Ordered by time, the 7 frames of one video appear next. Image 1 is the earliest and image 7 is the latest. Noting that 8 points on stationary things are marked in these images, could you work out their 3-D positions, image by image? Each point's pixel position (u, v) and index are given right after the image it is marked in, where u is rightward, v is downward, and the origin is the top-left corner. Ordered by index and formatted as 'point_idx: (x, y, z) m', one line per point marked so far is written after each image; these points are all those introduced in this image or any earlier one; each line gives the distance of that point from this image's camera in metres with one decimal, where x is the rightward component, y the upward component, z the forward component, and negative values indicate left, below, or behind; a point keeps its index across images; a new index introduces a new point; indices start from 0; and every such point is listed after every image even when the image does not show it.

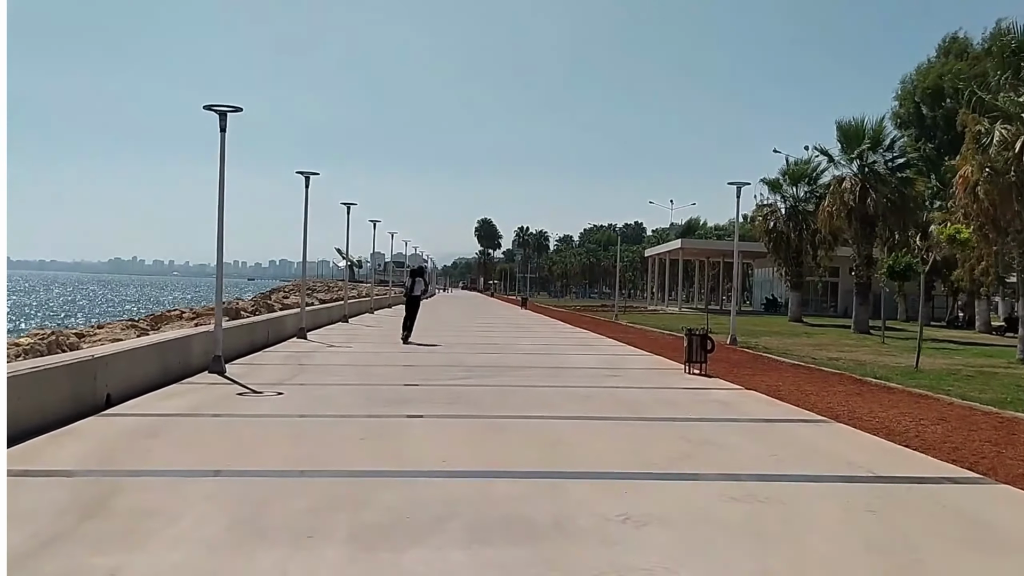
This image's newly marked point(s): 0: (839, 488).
0: (+2.8, -1.7, +7.7) m
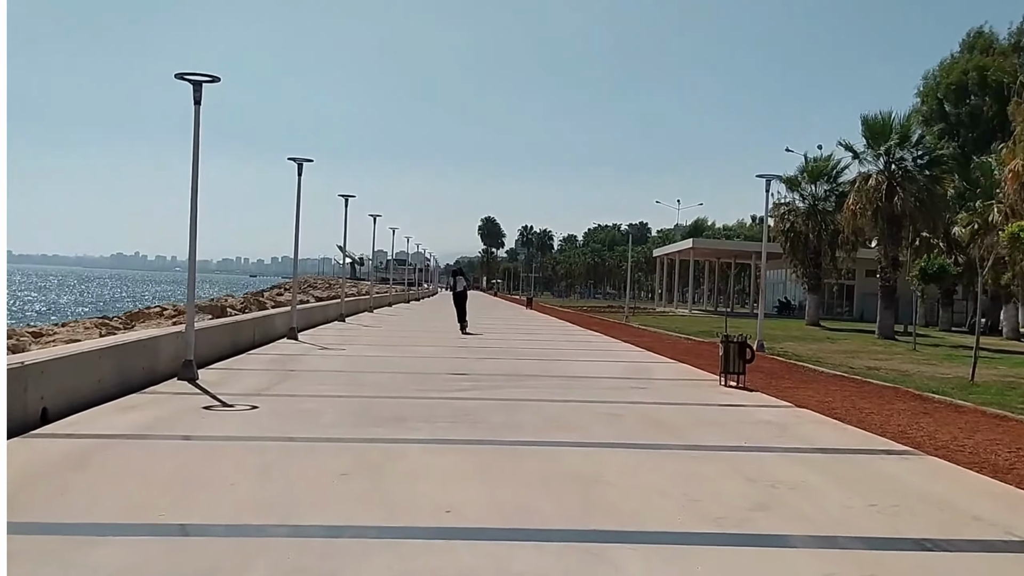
0: (+3.0, -1.7, +5.6) m
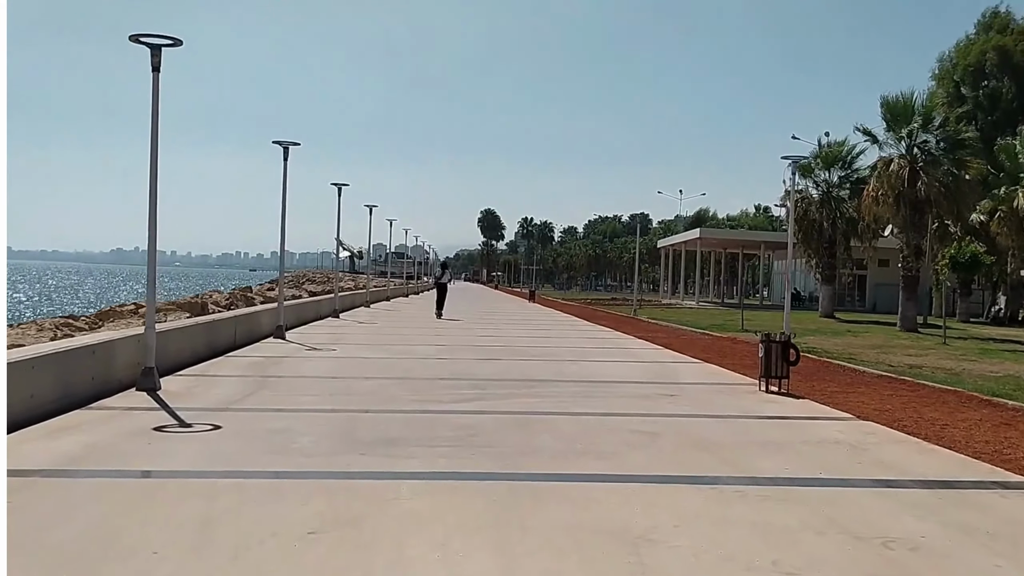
0: (+3.1, -1.7, +3.7) m
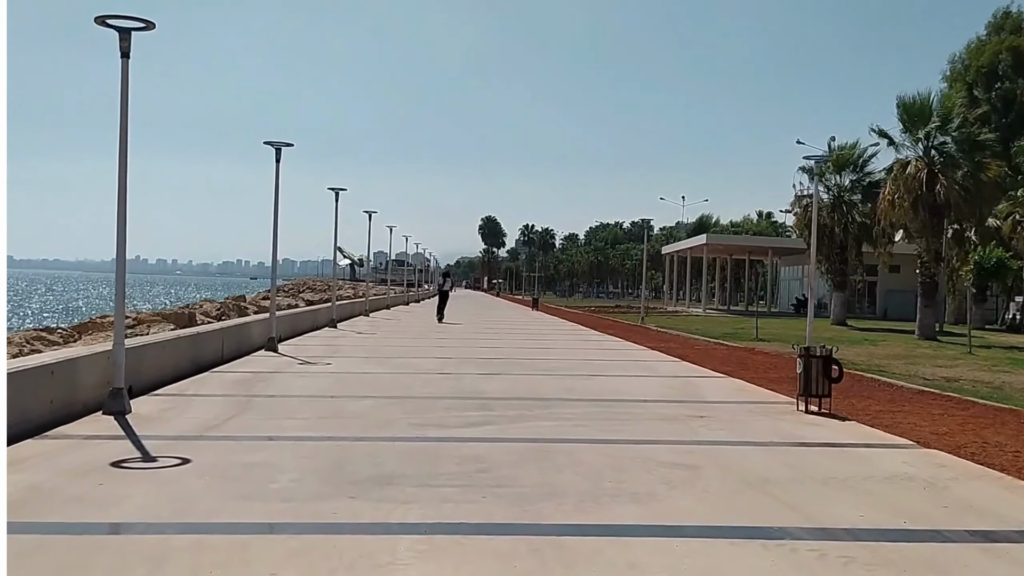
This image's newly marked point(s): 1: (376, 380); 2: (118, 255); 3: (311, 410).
0: (+3.3, -1.7, +2.4) m
1: (-2.3, -1.5, +15.0) m
2: (-4.8, +0.4, +10.9) m
3: (-2.6, -1.6, +11.5) m
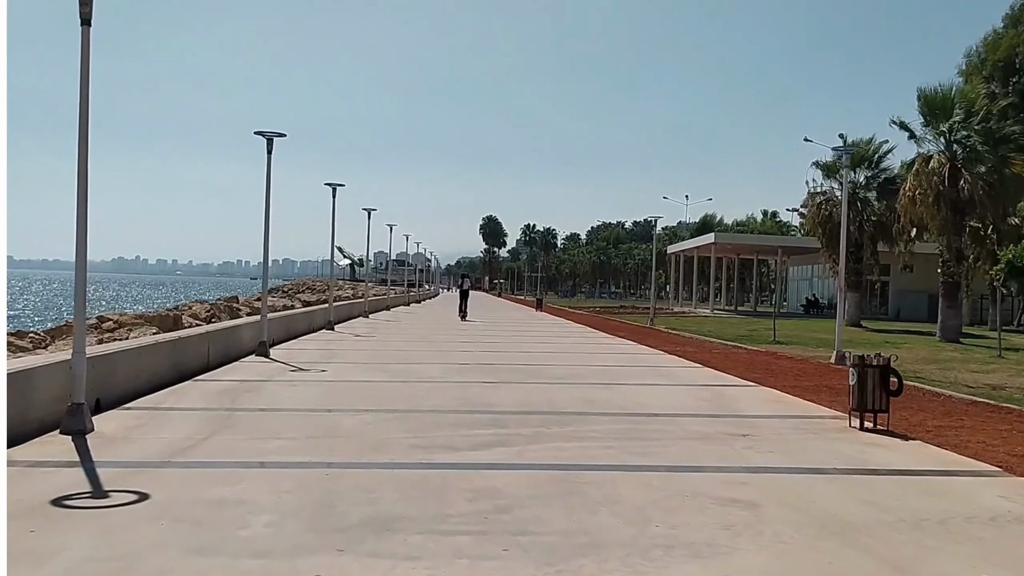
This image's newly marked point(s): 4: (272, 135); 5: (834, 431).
0: (+3.4, -1.7, +1.1) m
1: (-2.1, -1.5, +13.6) m
2: (-4.6, +0.4, +9.5) m
3: (-2.4, -1.6, +10.1) m
4: (-5.1, +3.3, +19.1) m
5: (+3.7, -1.6, +10.4) m
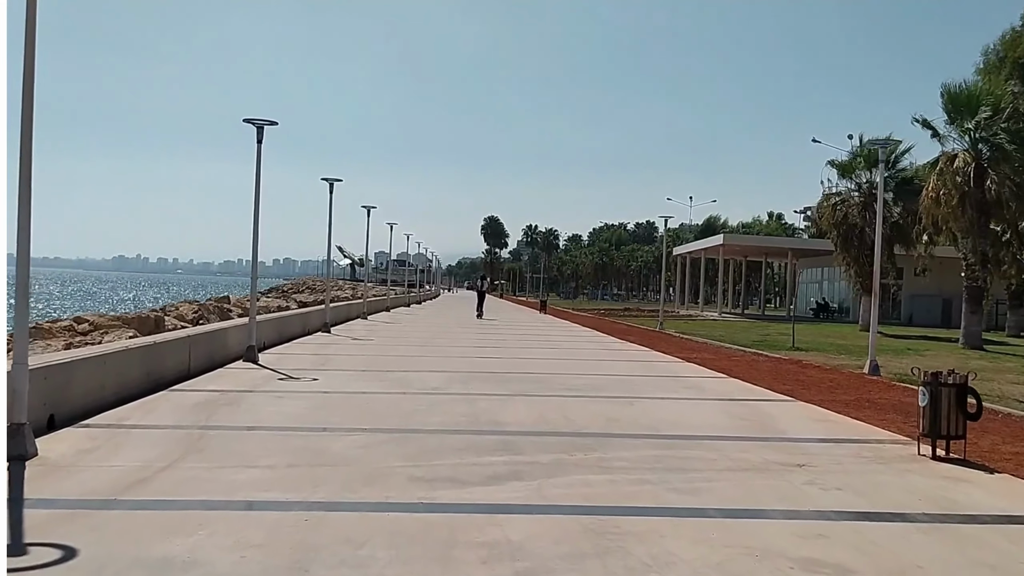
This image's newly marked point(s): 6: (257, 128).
0: (+3.6, -1.8, -0.4) m
1: (-1.9, -1.6, +12.1) m
2: (-4.5, +0.4, +8.1) m
3: (-2.3, -1.6, +8.6) m
4: (-4.9, +3.3, +17.7) m
5: (+3.9, -1.7, +8.9) m
6: (-5.3, +3.3, +18.4) m
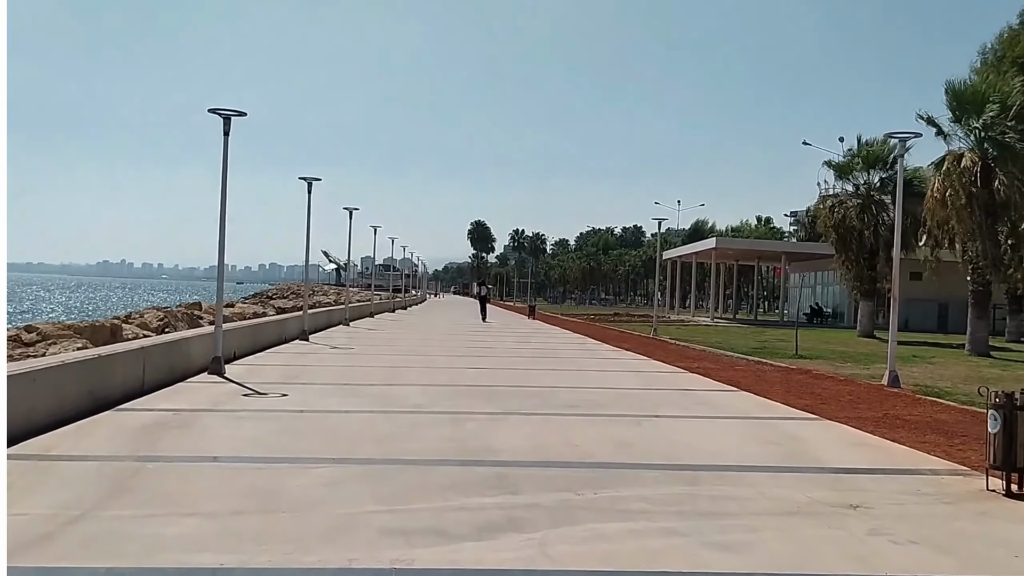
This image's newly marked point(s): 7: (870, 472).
0: (+3.7, -1.8, -1.8) m
1: (-2.0, -1.6, +10.6) m
2: (-4.5, +0.4, +6.6) m
3: (-2.3, -1.6, +7.1) m
4: (-5.1, +3.2, +16.2) m
5: (+3.9, -1.7, +7.5) m
6: (-5.4, +3.2, +16.8) m
7: (+3.4, -1.7, +8.3) m
